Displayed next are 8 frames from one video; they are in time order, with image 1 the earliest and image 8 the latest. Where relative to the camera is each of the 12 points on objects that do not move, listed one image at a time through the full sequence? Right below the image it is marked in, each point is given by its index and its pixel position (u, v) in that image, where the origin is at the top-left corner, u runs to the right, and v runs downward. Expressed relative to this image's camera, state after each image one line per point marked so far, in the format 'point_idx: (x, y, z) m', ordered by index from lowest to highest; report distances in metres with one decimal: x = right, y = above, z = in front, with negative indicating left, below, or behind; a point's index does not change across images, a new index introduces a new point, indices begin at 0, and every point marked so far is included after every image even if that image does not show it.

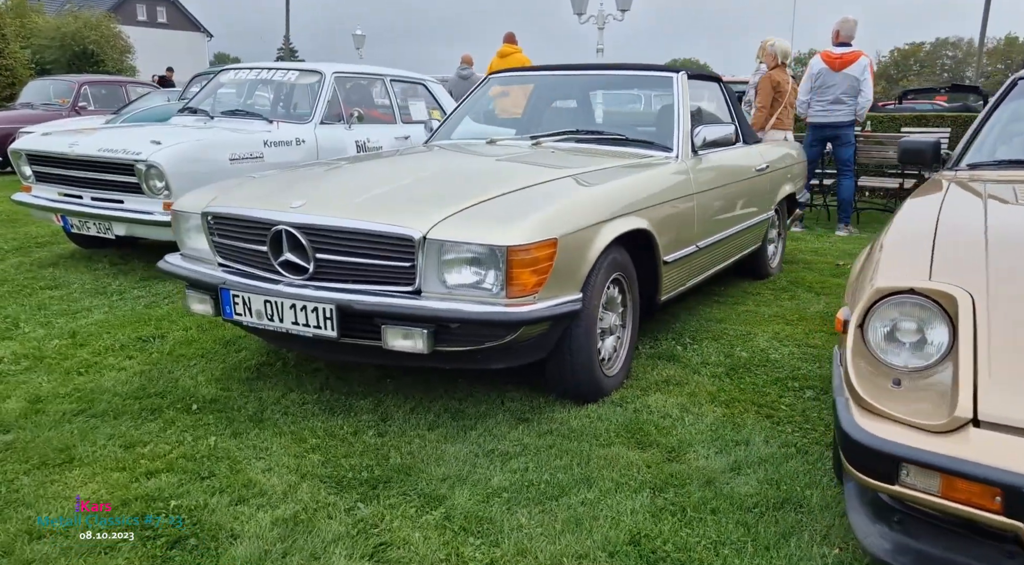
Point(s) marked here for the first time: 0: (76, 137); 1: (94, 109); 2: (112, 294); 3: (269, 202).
0: (-3.2, +1.1, +5.3) m
1: (-6.9, +2.8, +11.8) m
2: (-2.6, -0.1, +4.8) m
3: (-1.0, +0.3, +3.0) m
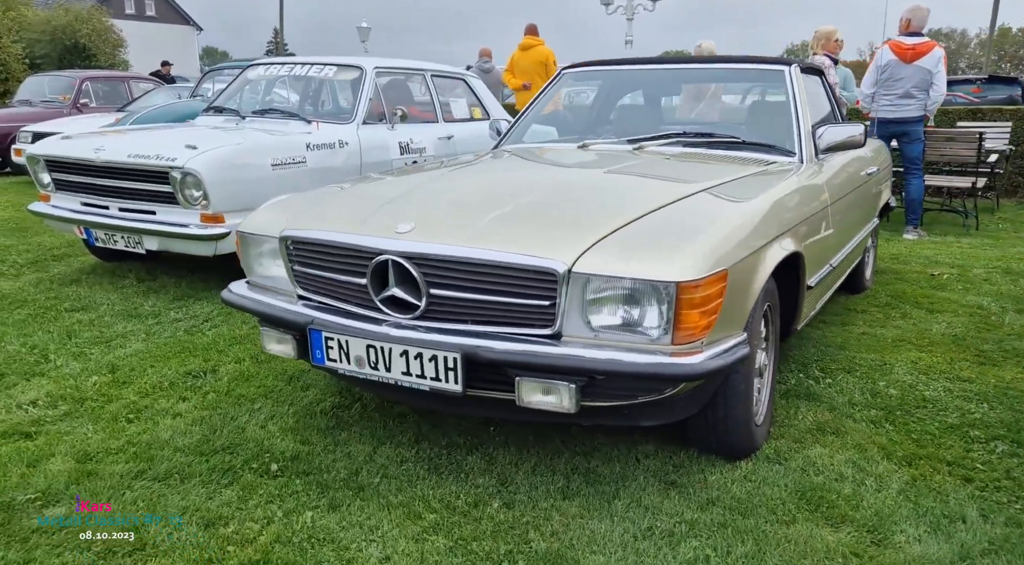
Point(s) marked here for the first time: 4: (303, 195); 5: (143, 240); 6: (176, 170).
0: (-2.7, +0.9, +4.8) m
1: (-6.5, +2.7, +11.3) m
2: (-2.2, -0.2, +4.3) m
3: (-0.5, +0.2, +2.5) m
4: (-0.9, +0.4, +3.1) m
5: (-2.4, +0.3, +4.6) m
6: (-2.0, +0.7, +4.4) m
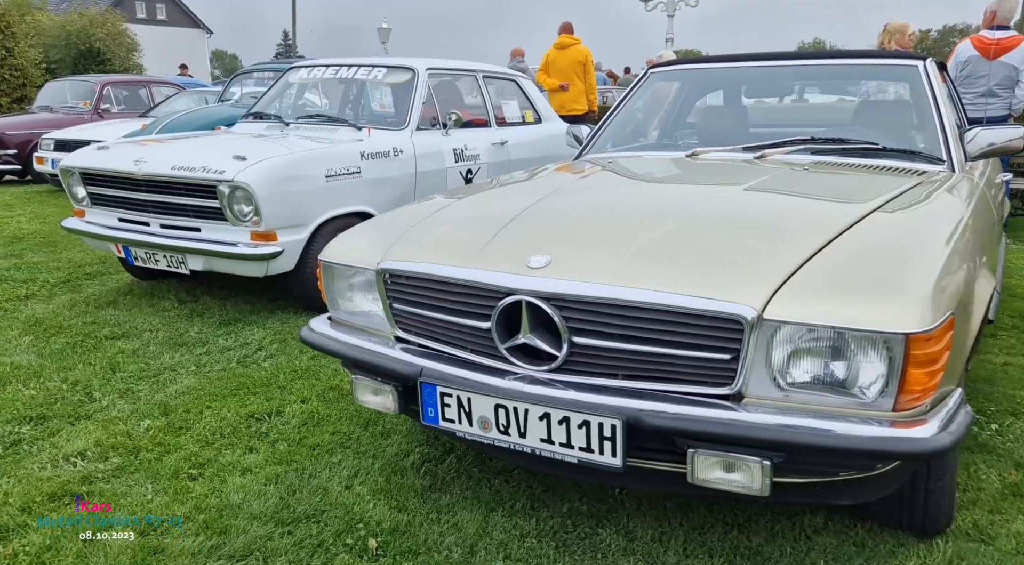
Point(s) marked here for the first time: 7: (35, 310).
0: (-2.3, +0.8, +4.4) m
1: (-5.9, +2.6, +10.9) m
2: (-1.7, -0.3, +3.9) m
3: (-0.1, +0.1, +2.1) m
4: (-0.4, +0.2, +2.7) m
5: (-1.9, +0.1, +4.2) m
6: (-1.6, +0.5, +4.0) m
7: (-2.9, -0.2, +4.4) m
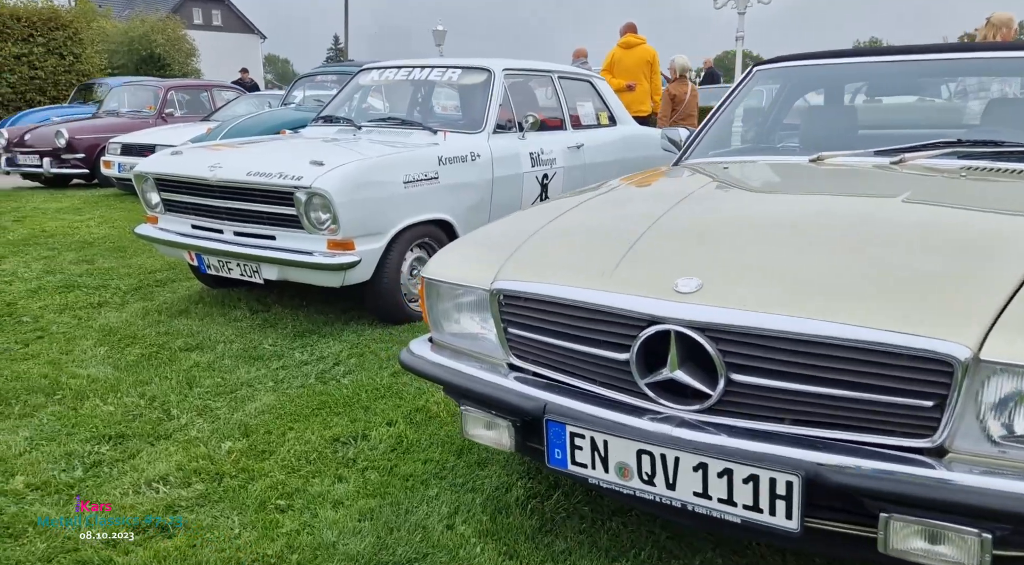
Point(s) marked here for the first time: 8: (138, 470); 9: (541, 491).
0: (-1.8, +0.8, +4.3) m
1: (-5.0, +2.5, +11.0) m
2: (-1.2, -0.4, +3.7) m
3: (+0.3, 0.0, +1.9) m
4: (-0.1, +0.2, +2.5) m
5: (-1.4, +0.1, +4.1) m
6: (-1.1, +0.5, +3.8) m
7: (-2.4, -0.2, +4.3) m
8: (-1.4, -0.7, +2.7) m
9: (+0.1, -0.7, +2.5) m
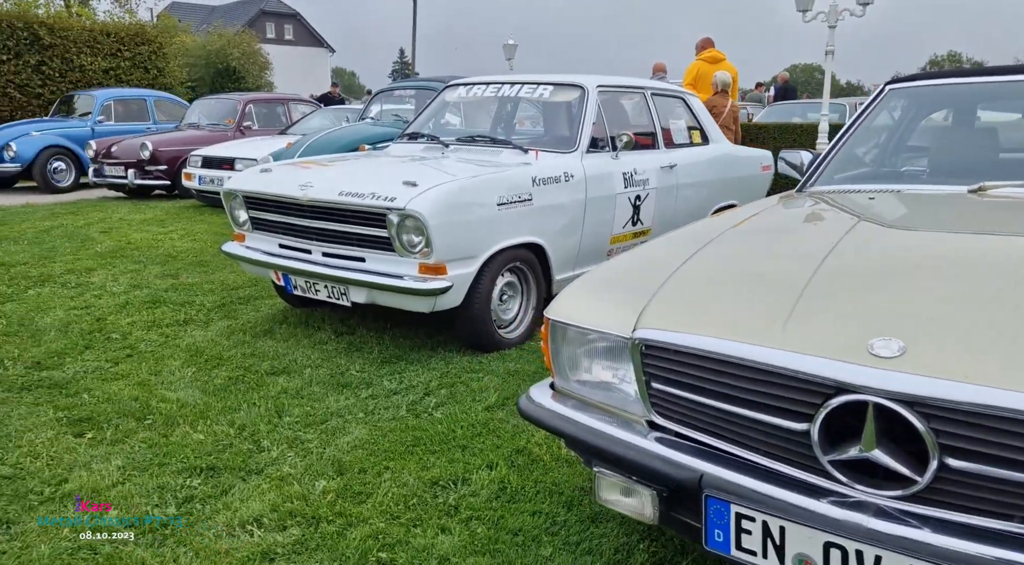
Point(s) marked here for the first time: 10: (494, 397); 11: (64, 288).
0: (-1.2, +0.6, +4.2) m
1: (-3.9, +2.4, +11.2) m
2: (-0.8, -0.5, +3.6) m
3: (+0.6, -0.1, +1.6) m
4: (+0.3, 0.0, +2.2) m
5: (-0.9, 0.0, +4.0) m
6: (-0.6, +0.4, +3.7) m
7: (-1.9, -0.3, +4.3) m
8: (-1.0, -0.8, +2.6) m
9: (+0.5, -0.8, +2.2) m
10: (-0.1, -0.5, +3.5) m
11: (-3.2, 0.0, +5.2) m
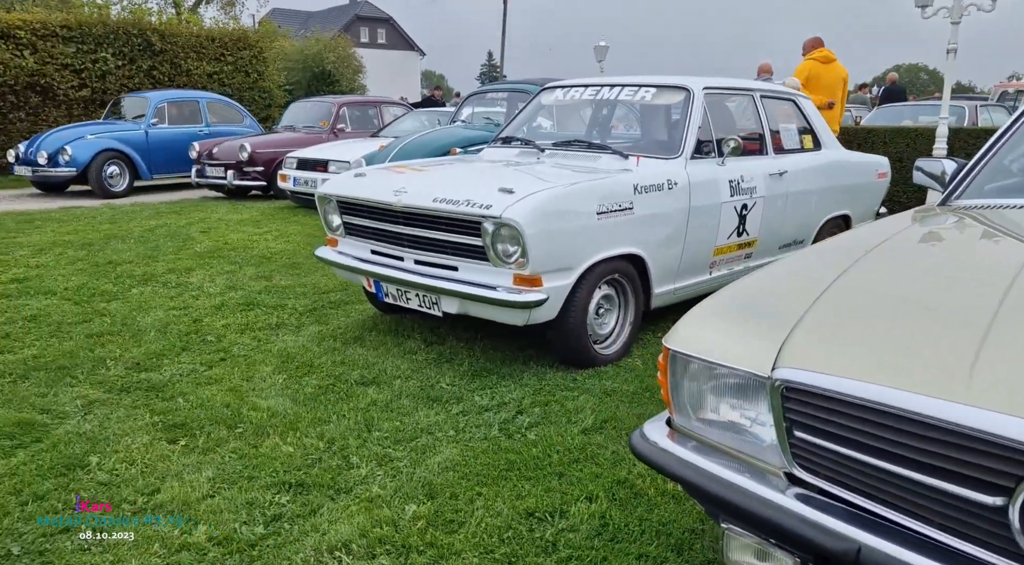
0: (-0.6, +0.6, +4.1) m
1: (-2.5, +2.4, +11.4) m
2: (-0.3, -0.6, +3.5) m
3: (+0.9, -0.2, +1.3) m
4: (+0.7, 0.0, +2.0) m
5: (-0.4, -0.1, +3.8) m
6: (-0.1, +0.3, +3.5) m
7: (-1.3, -0.4, +4.2) m
8: (-0.6, -0.8, +2.4) m
9: (+0.8, -0.9, +2.0) m
10: (+0.3, -0.6, +3.3) m
11: (-2.6, 0.0, +5.4) m
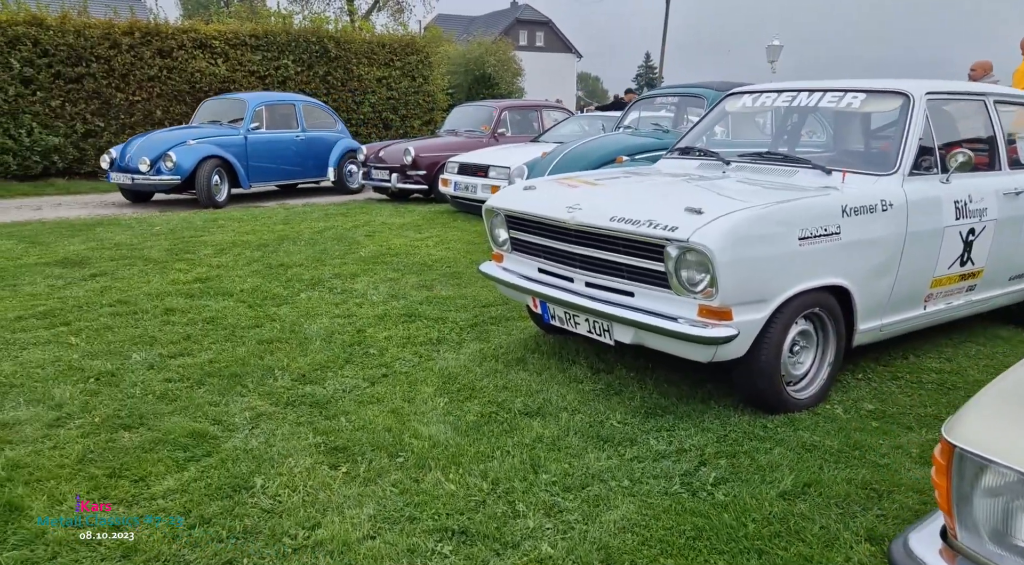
0: (+0.3, +0.5, +3.8) m
1: (0.0, +2.3, +11.3) m
2: (+0.5, -0.7, +3.1) m
3: (+1.2, -0.4, +0.8) m
4: (+1.1, -0.2, +1.5) m
5: (+0.5, -0.2, +3.5) m
6: (+0.7, +0.2, +3.2) m
7: (-0.4, -0.4, +4.1) m
8: (-0.1, -0.9, +2.2) m
9: (+1.2, -1.1, +1.5) m
10: (+1.1, -0.8, +2.8) m
11: (-1.4, -0.1, +5.4) m
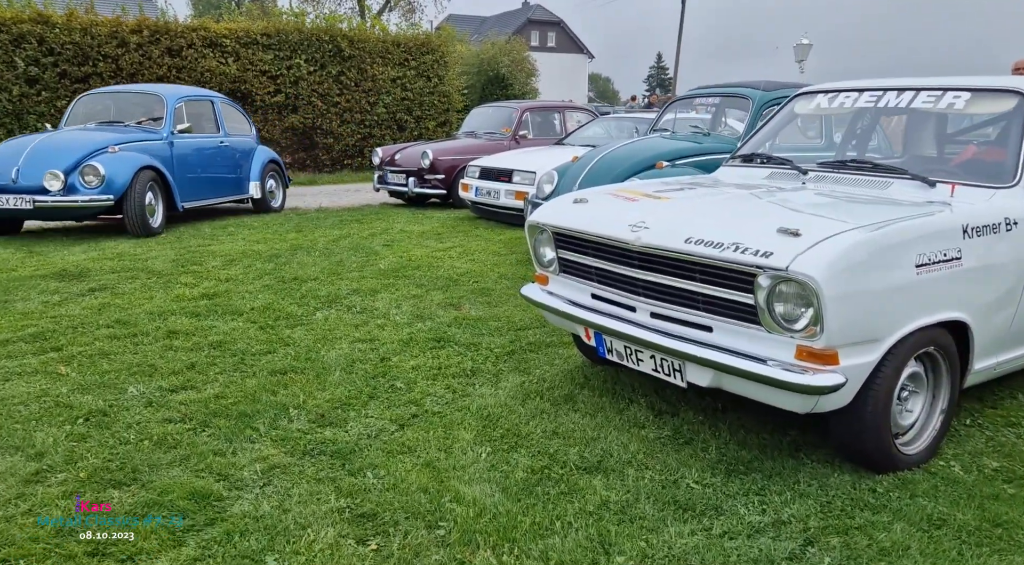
0: (+0.5, +0.3, +3.3) m
1: (+0.3, +2.1, +10.8) m
2: (+0.7, -0.8, +2.6) m
3: (+1.4, -0.5, +0.3) m
4: (+1.3, -0.3, +1.0) m
5: (+0.7, -0.4, +3.0) m
6: (+0.9, 0.0, +2.6) m
7: (-0.1, -0.6, +3.6) m
8: (+0.1, -1.1, +1.7) m
9: (+1.4, -1.2, +0.9) m
10: (+1.3, -0.9, +2.3) m
11: (-1.1, -0.2, +4.9) m
